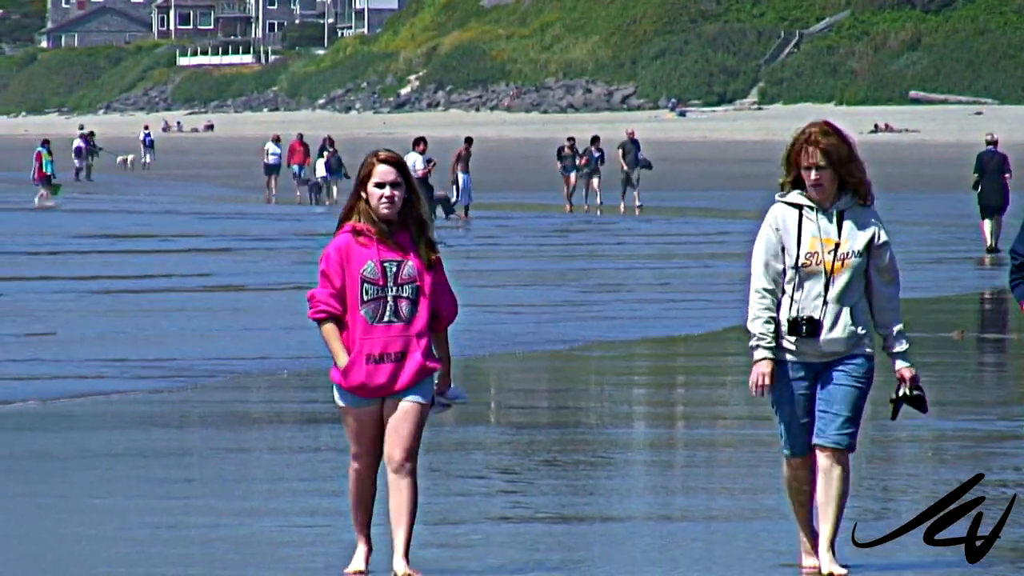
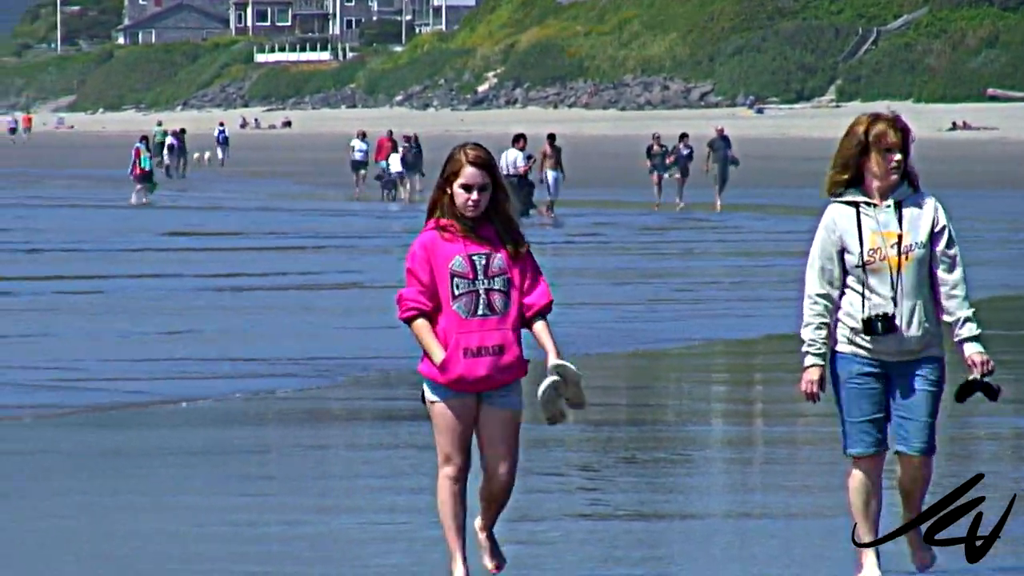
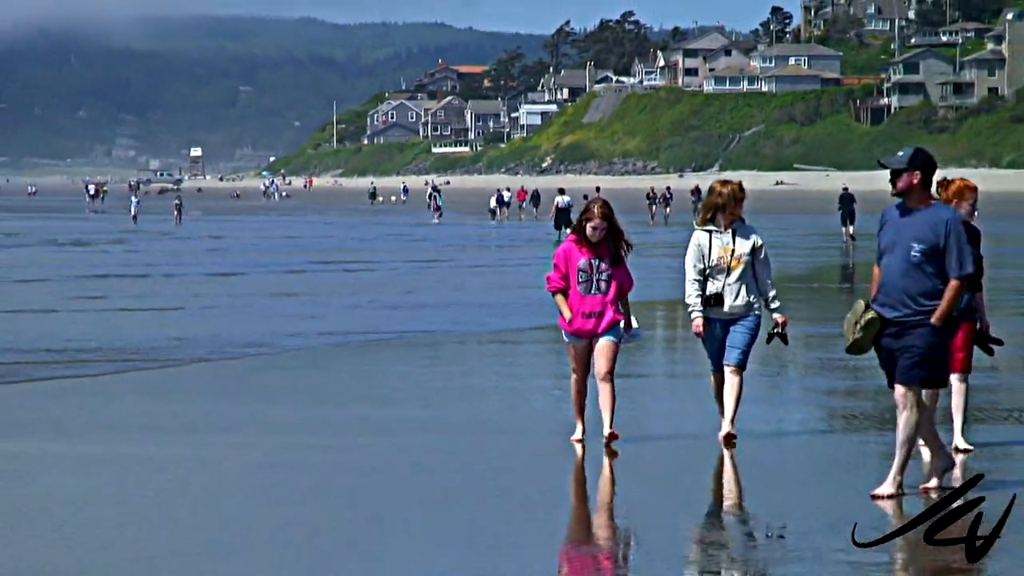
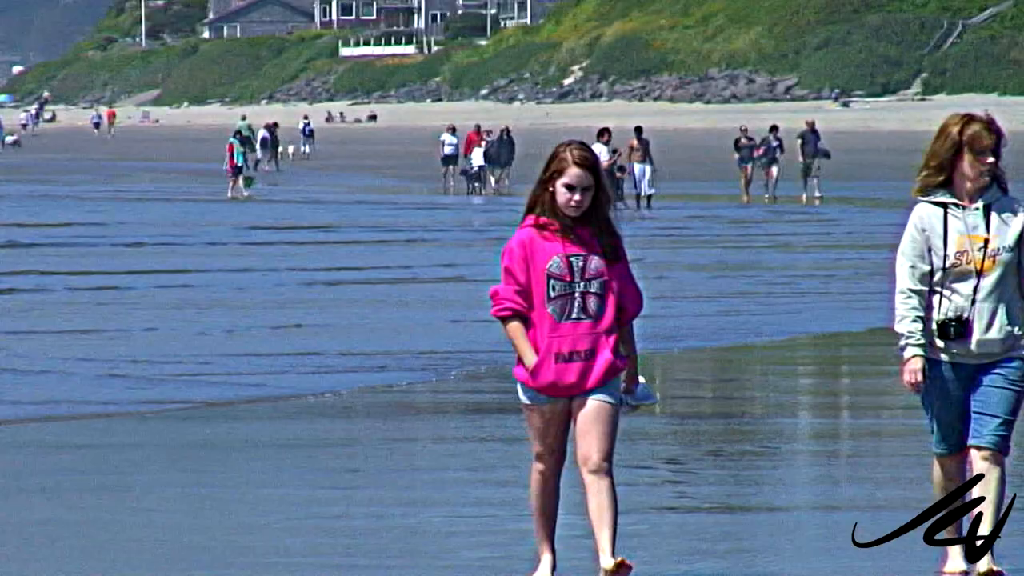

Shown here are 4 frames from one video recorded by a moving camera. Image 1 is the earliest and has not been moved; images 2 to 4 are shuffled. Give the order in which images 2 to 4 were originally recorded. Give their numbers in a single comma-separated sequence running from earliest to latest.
2, 4, 3
